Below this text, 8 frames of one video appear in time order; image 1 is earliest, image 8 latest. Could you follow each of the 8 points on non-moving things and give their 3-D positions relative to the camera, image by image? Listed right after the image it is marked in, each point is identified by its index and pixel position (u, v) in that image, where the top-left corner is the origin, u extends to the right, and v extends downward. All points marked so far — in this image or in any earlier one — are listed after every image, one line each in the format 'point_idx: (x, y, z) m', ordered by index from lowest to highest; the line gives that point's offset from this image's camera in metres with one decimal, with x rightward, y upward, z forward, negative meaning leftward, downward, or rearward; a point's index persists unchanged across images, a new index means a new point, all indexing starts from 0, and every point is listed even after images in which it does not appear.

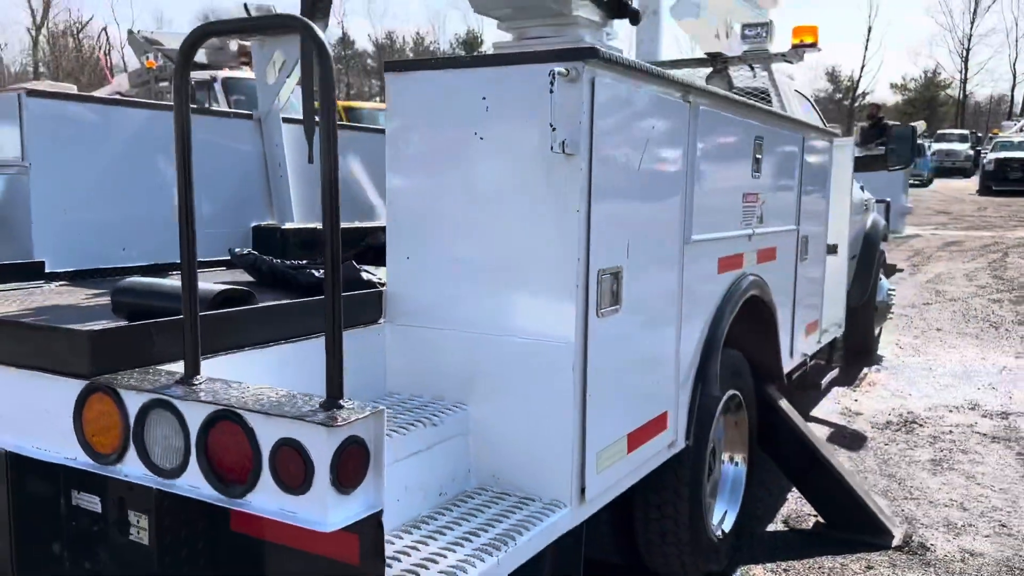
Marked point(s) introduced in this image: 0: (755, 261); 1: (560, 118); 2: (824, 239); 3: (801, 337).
0: (+0.9, +0.1, +3.0) m
1: (+0.1, +0.4, +1.8) m
2: (+1.5, +0.2, +4.0) m
3: (+1.3, -0.2, +3.8) m
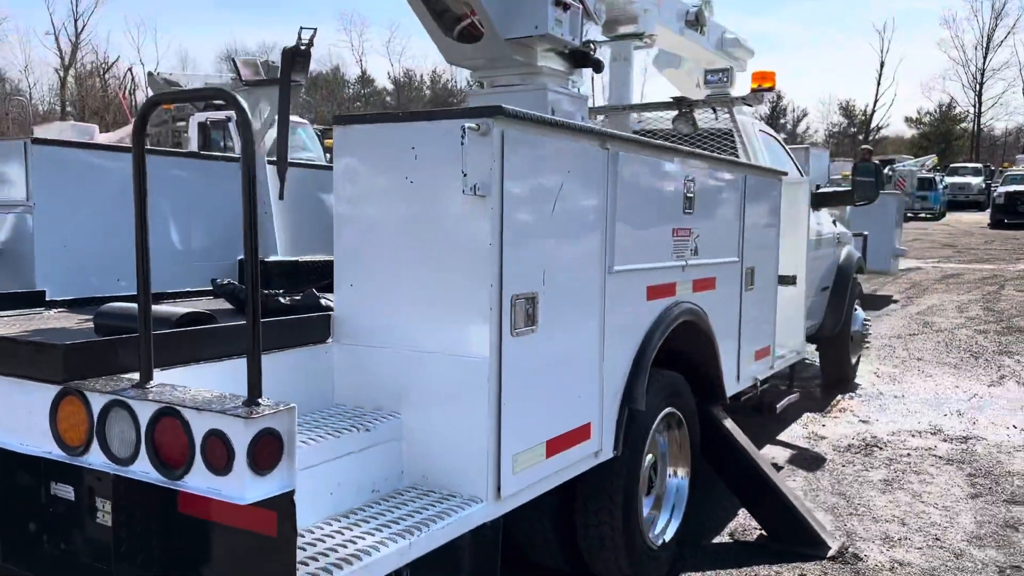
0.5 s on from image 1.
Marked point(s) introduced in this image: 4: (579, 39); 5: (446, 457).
0: (+0.7, 0.0, +3.3) m
1: (-0.1, +0.3, +2.1) m
2: (+1.3, +0.1, +4.3) m
3: (+1.2, -0.4, +4.1) m
4: (+0.3, +1.2, +4.2) m
5: (-0.2, -0.5, +2.2) m
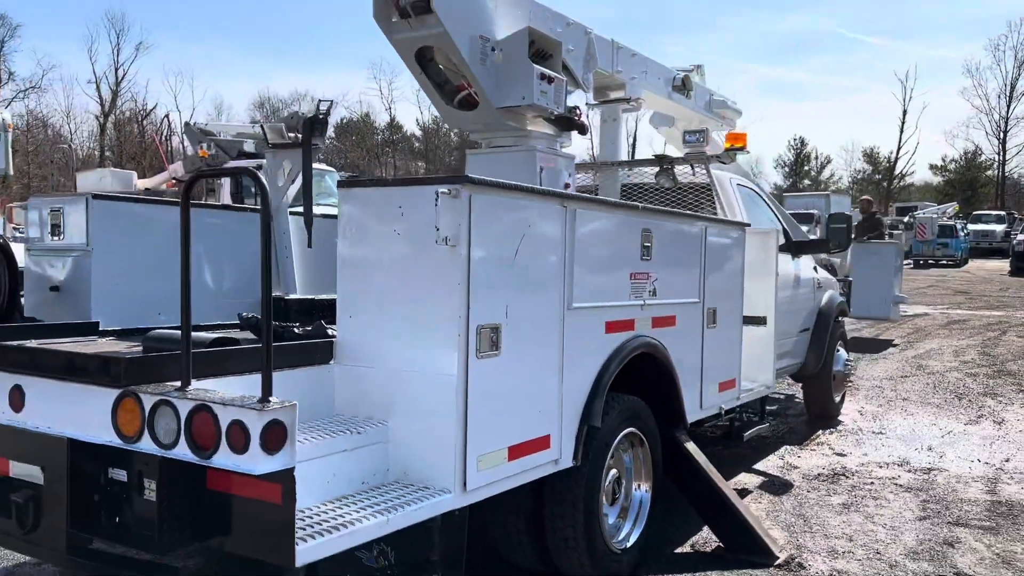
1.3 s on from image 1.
0: (+0.6, -0.2, +3.8) m
1: (-0.2, +0.2, +2.7) m
2: (+1.3, -0.1, +4.8) m
3: (+1.1, -0.6, +4.5) m
4: (+0.3, +1.0, +4.8) m
5: (-0.3, -0.6, +2.7) m
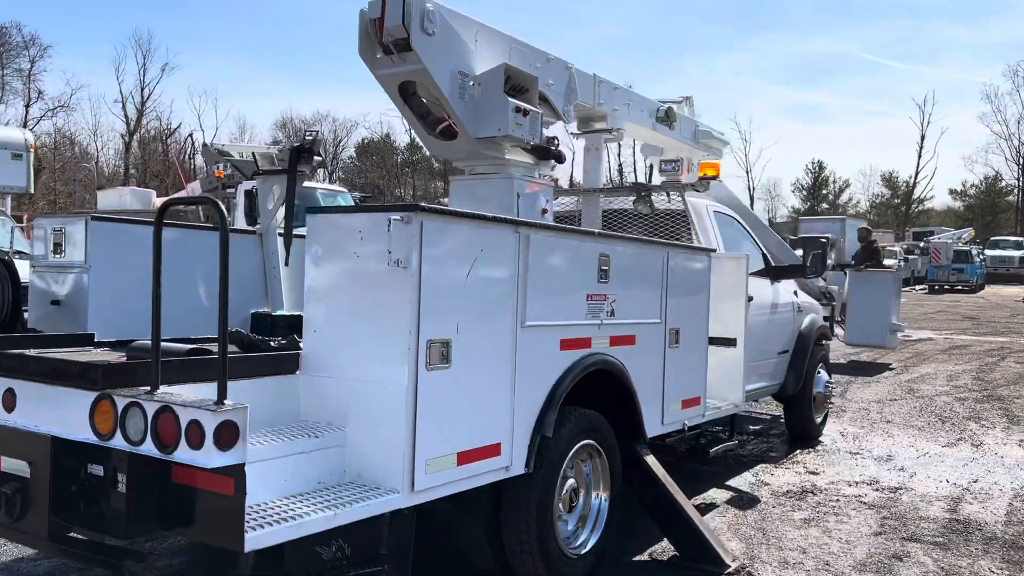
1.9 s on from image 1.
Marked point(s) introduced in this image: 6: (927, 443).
0: (+0.5, -0.3, +4.1) m
1: (-0.4, +0.2, +2.9) m
2: (+1.2, -0.3, +5.0) m
3: (+0.9, -0.7, +4.8) m
4: (+0.2, +0.9, +5.1) m
5: (-0.5, -0.6, +3.0) m
6: (+3.6, -1.3, +7.3) m
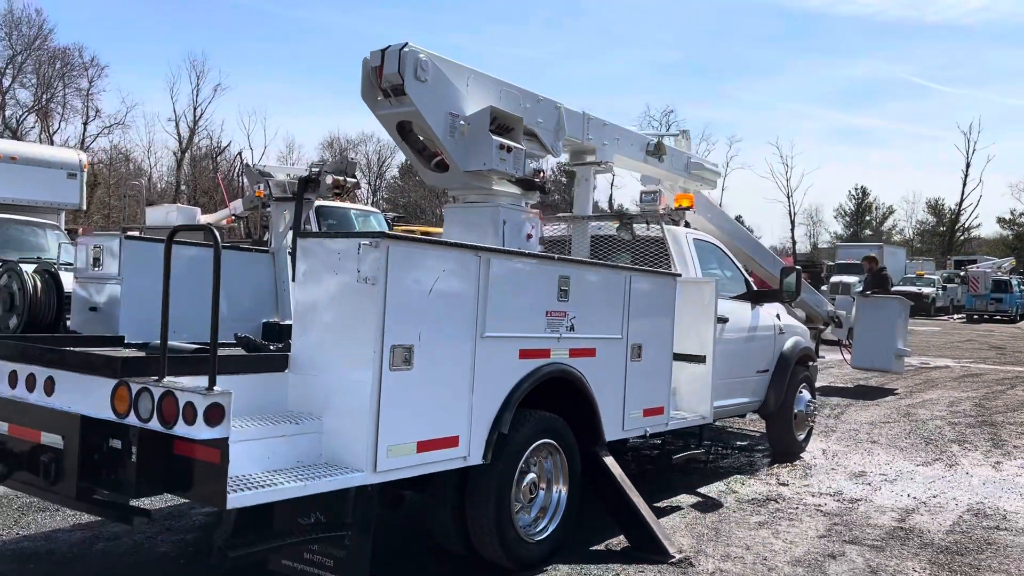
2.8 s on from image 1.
0: (+0.3, -0.4, +4.6) m
1: (-0.6, +0.1, +3.5) m
2: (+1.0, -0.4, +5.5) m
3: (+0.8, -0.8, +5.3) m
4: (+0.1, +0.8, +5.7) m
5: (-0.7, -0.7, +3.6) m
6: (+3.6, -1.6, +7.6) m
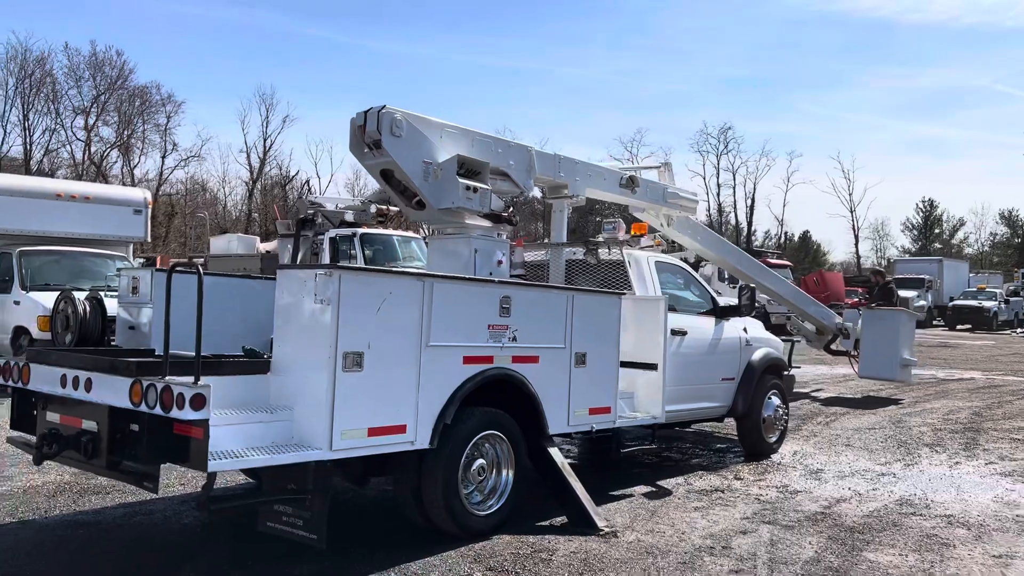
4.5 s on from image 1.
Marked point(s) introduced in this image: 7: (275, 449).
0: (0.0, -0.5, +5.5) m
1: (-1.0, 0.0, +4.6) m
2: (+0.8, -0.5, +6.4) m
3: (+0.5, -0.9, +6.2) m
4: (-0.2, +0.6, +6.7) m
5: (-1.1, -0.8, +4.6) m
6: (+3.5, -1.7, +8.2) m
7: (-1.3, -0.9, +4.4) m
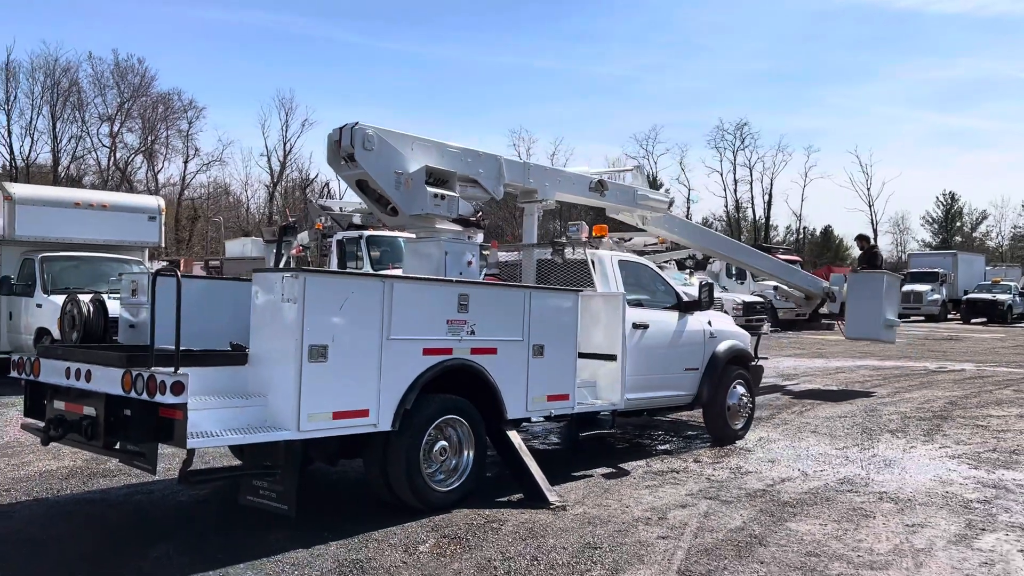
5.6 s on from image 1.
0: (-0.3, -0.5, +6.1) m
1: (-1.4, 0.0, +5.2) m
2: (+0.5, -0.5, +7.0) m
3: (+0.2, -0.9, +6.7) m
4: (-0.5, +0.7, +7.3) m
5: (-1.4, -0.8, +5.2) m
6: (+3.3, -1.7, +8.7) m
7: (-1.6, -0.9, +5.1) m
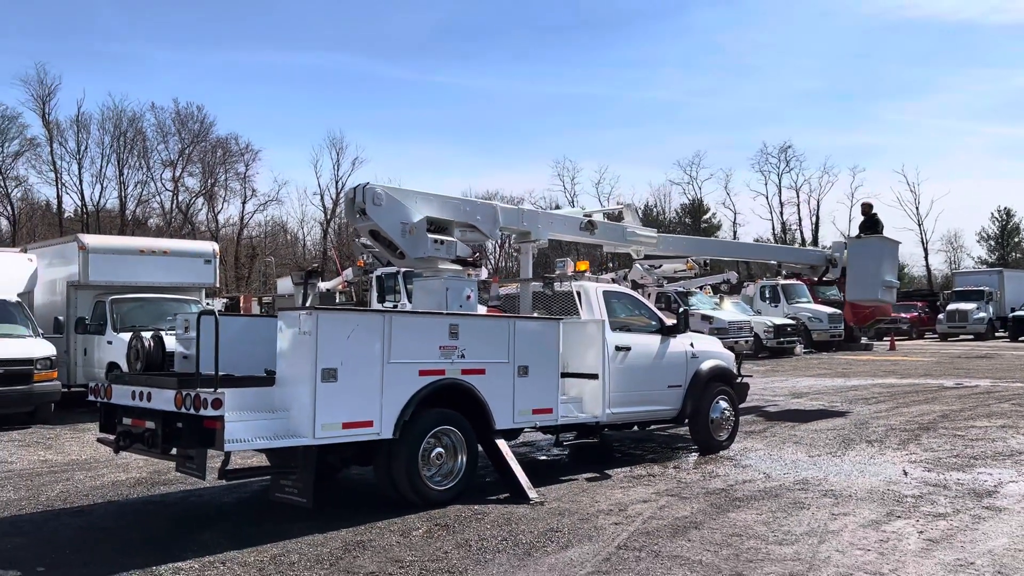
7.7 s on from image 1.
0: (-0.5, -0.7, +7.3) m
1: (-1.6, -0.3, +6.5) m
2: (+0.4, -0.8, +8.1) m
3: (+0.2, -1.2, +7.9) m
4: (-0.6, +0.3, +8.5) m
5: (-1.6, -1.1, +6.5) m
6: (+3.3, -1.9, +9.6) m
7: (-1.8, -1.1, +6.3) m
